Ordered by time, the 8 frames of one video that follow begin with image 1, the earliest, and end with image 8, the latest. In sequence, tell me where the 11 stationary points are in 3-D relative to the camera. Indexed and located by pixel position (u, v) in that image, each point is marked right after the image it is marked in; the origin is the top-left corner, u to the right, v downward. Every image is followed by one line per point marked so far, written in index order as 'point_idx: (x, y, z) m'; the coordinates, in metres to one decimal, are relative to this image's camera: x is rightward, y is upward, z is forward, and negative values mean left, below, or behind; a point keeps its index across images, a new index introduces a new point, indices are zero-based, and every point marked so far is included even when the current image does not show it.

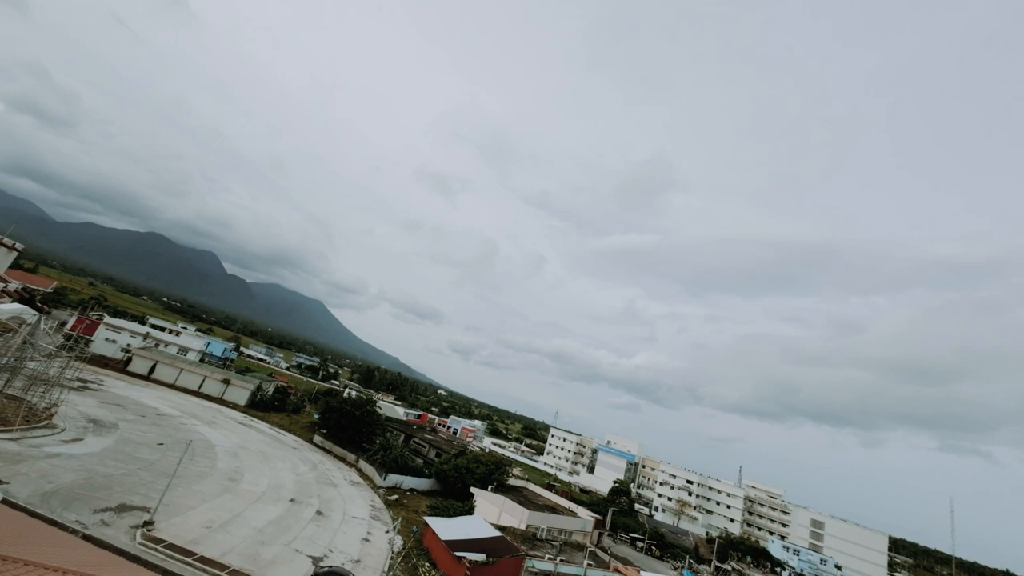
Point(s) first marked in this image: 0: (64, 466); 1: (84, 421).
0: (-16.1, -6.4, +15.0) m
1: (-20.3, -6.4, +19.7) m
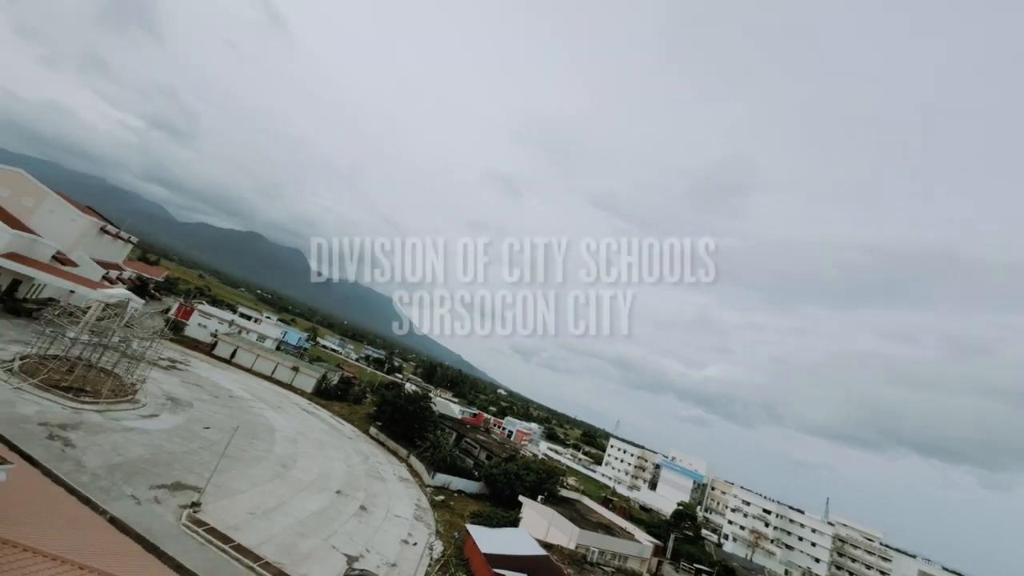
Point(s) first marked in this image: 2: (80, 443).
0: (-14.4, -5.8, +16.0) m
1: (-17.8, -5.7, +21.3) m
2: (-14.8, -5.3, +14.2) m
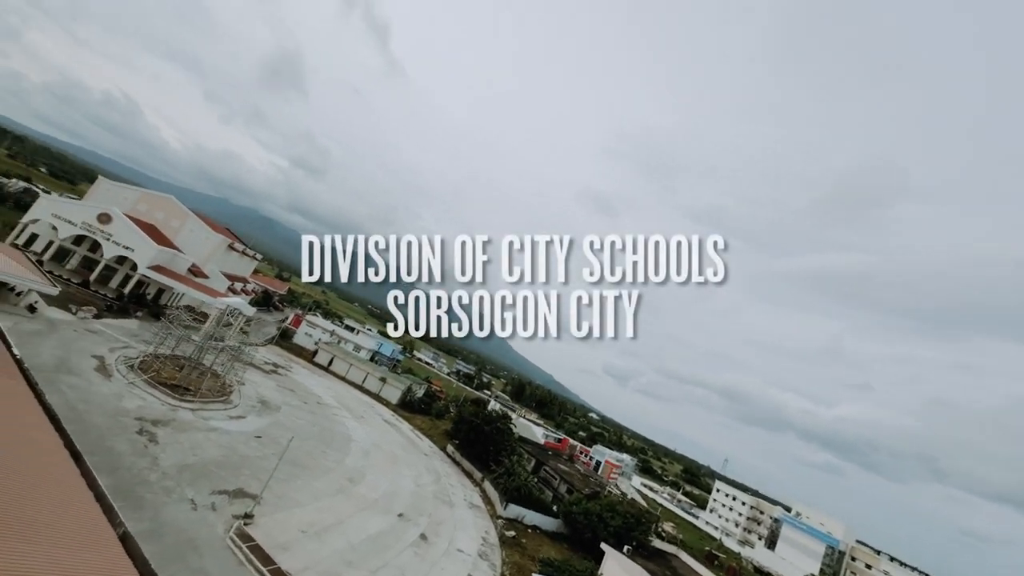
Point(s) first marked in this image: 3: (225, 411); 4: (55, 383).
0: (-11.7, -6.0, +16.5) m
1: (-13.9, -6.1, +22.4) m
2: (-12.5, -5.4, +14.9) m
3: (-13.5, -5.8, +19.5) m
4: (-16.5, -3.4, +15.0) m
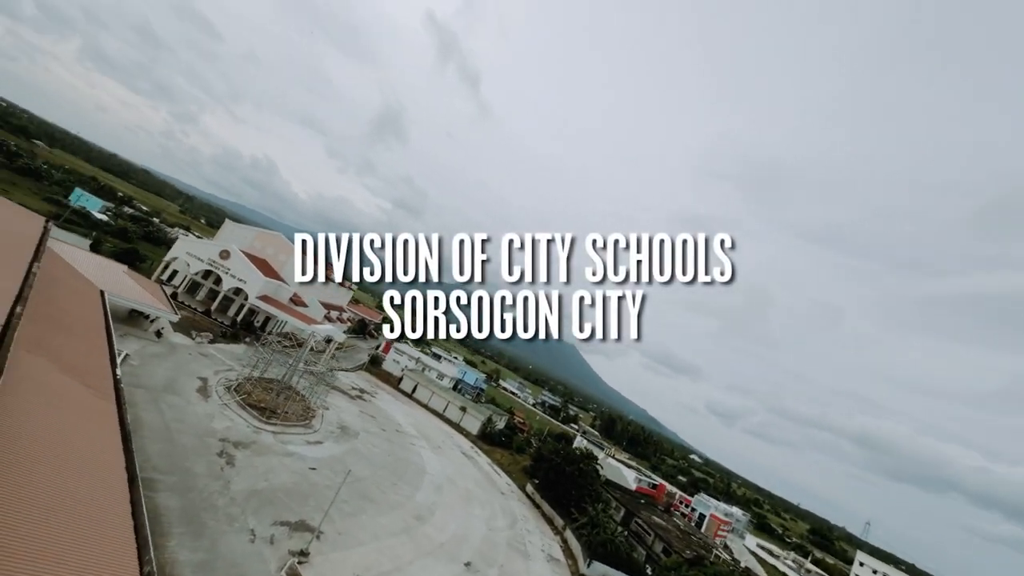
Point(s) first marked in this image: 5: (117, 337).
0: (-8.8, -7.0, +16.5) m
1: (-9.7, -7.6, +22.7) m
2: (-9.9, -6.4, +15.1) m
3: (-9.9, -7.1, +19.8) m
4: (-13.8, -4.4, +16.3) m
5: (-18.7, -2.3, +19.8) m
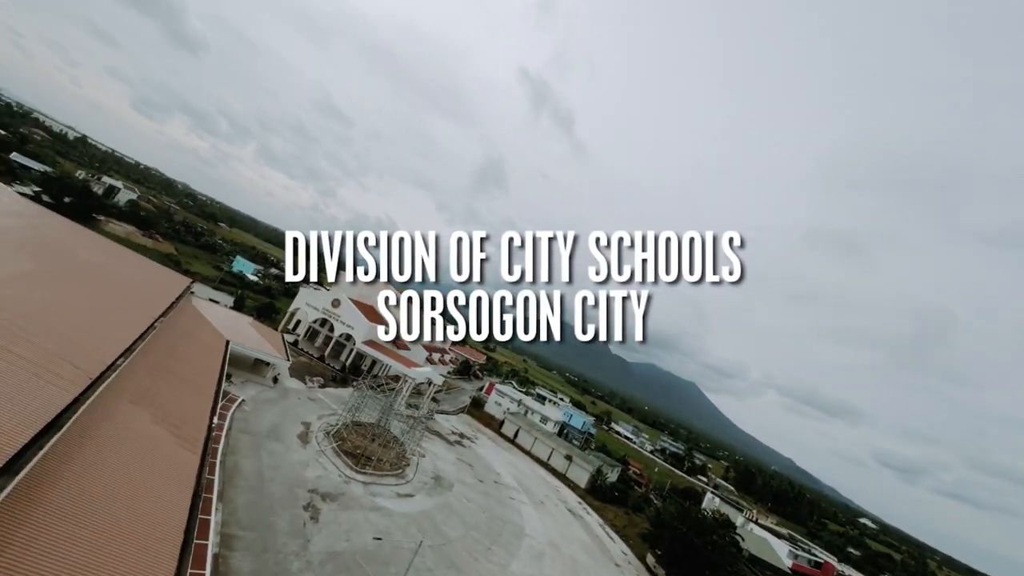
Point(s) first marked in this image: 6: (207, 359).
0: (-5.1, -8.6, +15.3) m
1: (-4.3, -9.8, +21.5) m
2: (-6.5, -7.9, +14.3) m
3: (-5.3, -9.0, +18.8) m
4: (-10.1, -6.4, +16.6) m
5: (-14.0, -4.9, +21.4) m
6: (-13.1, -3.1, +17.7) m
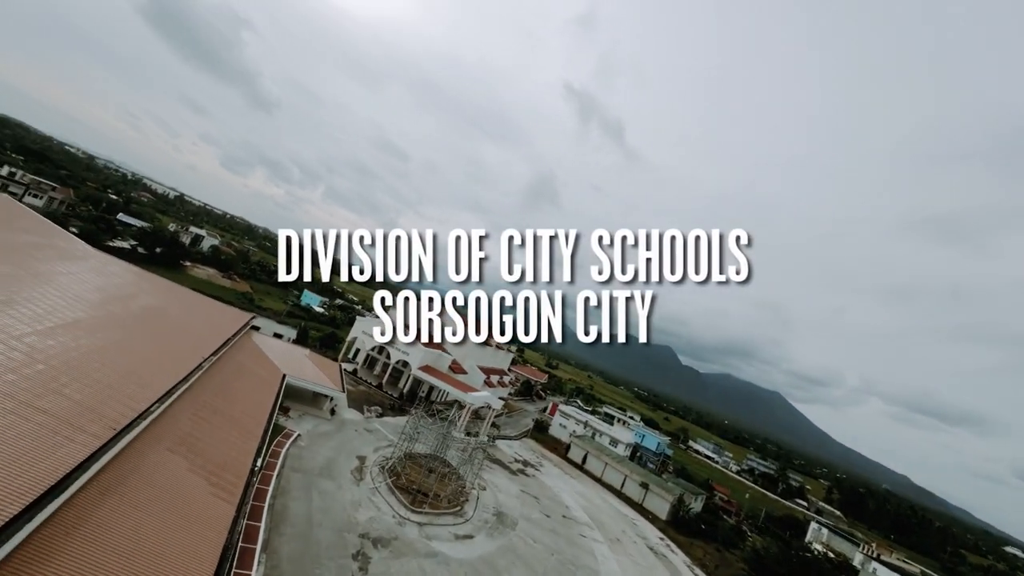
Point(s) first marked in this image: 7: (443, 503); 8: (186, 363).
0: (-2.8, -9.5, +13.8) m
1: (-1.1, -10.8, +19.8) m
2: (-4.3, -8.8, +13.1) m
3: (-2.4, -10.0, +17.3) m
4: (-7.7, -7.6, +15.9) m
5: (-11.0, -6.6, +21.2) m
6: (-10.7, -4.6, +17.5) m
7: (-3.1, -9.7, +18.7) m
8: (-11.0, -2.5, +14.3) m
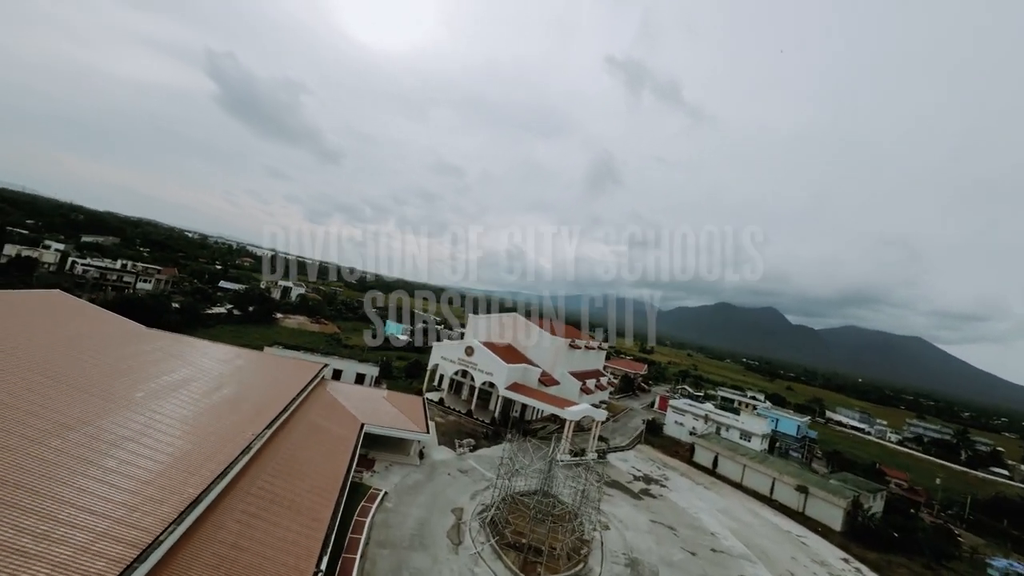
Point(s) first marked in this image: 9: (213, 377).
0: (+1.2, -9.8, +10.3) m
1: (+4.2, -10.6, +15.9) m
2: (-0.5, -9.5, +9.8) m
3: (+2.2, -10.1, +13.6) m
4: (-3.5, -8.8, +13.2) m
5: (-6.0, -8.4, +19.1) m
6: (-6.7, -6.5, +15.4) m
7: (+1.8, -10.0, +15.2) m
8: (-8.0, -4.5, +12.3) m
9: (-11.3, -3.4, +15.7) m
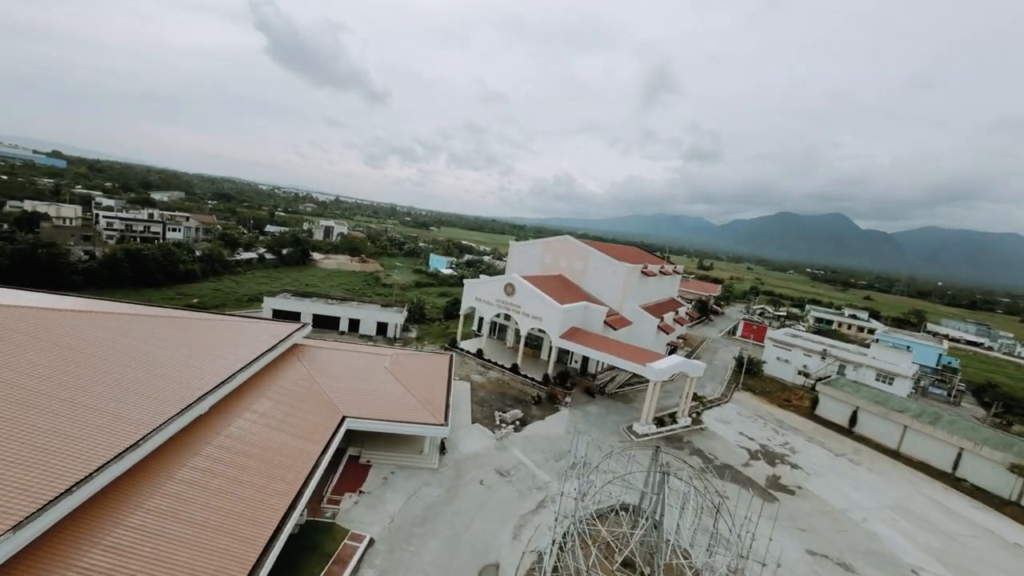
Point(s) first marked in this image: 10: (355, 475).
0: (+2.0, -8.6, +3.4) m
1: (+5.7, -8.2, +8.5) m
2: (+0.2, -8.4, +3.1) m
3: (+3.5, -8.3, +6.5) m
4: (-2.4, -7.4, +6.7) m
5: (-4.1, -6.0, +12.7) m
6: (-5.4, -4.8, +8.9) m
7: (+3.3, -7.8, +8.1) m
8: (-7.3, -3.5, +5.7) m
9: (-10.1, -2.0, +9.4) m
10: (-4.8, -5.7, +12.9) m
